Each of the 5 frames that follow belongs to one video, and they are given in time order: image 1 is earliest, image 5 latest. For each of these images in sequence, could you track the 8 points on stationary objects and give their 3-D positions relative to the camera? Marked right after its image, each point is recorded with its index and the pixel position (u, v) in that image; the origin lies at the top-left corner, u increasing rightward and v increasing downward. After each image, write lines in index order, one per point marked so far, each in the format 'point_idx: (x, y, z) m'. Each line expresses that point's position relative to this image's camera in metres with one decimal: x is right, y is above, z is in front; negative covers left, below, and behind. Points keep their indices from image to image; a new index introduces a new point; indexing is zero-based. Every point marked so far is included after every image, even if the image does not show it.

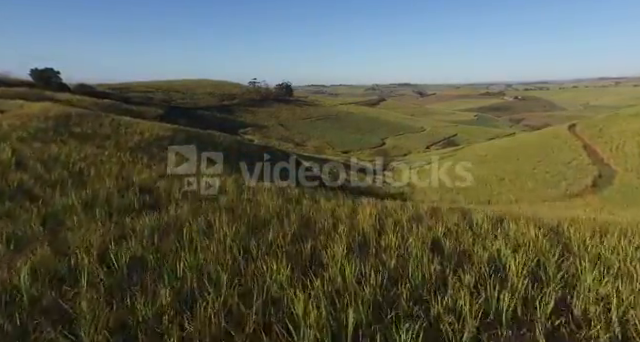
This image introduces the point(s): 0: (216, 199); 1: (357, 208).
0: (-2.4, -0.6, +7.9) m
1: (+0.8, -0.9, +7.9) m
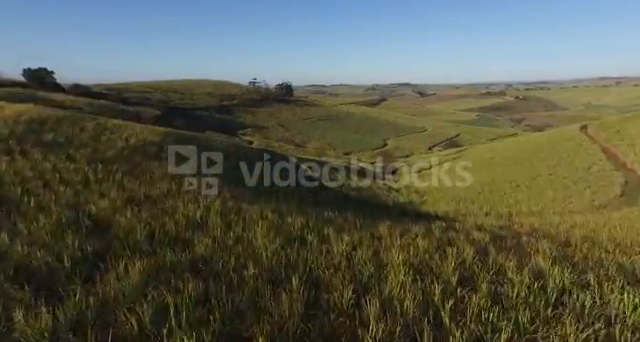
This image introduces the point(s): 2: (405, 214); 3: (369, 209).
0: (-2.2, -1.2, +5.9) m
1: (+1.0, -1.4, +5.9) m
2: (+4.6, -2.5, +19.4) m
3: (+2.5, -2.1, +18.5) m
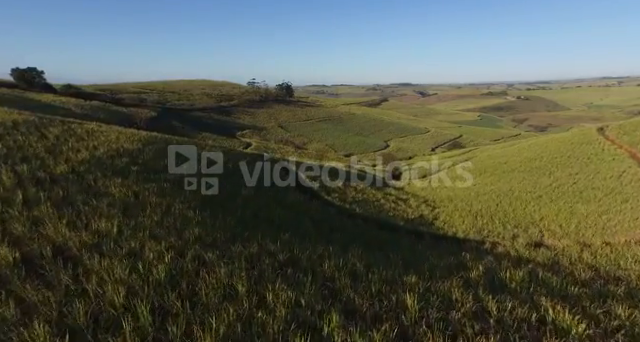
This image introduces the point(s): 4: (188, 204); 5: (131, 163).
0: (-2.2, -1.9, +3.0) m
1: (+1.0, -2.1, +3.0) m
2: (+4.6, -3.2, +16.4) m
3: (+2.5, -2.8, +15.6) m
4: (-4.7, -1.2, +12.3) m
5: (-9.4, +0.4, +17.2) m
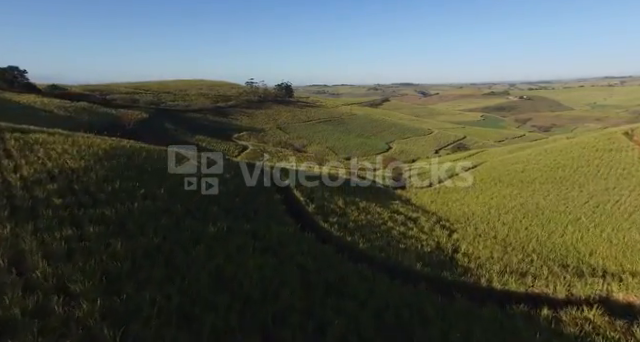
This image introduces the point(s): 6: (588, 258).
0: (-2.6, -3.0, -1.3) m
1: (+0.7, -3.3, -1.4) m
2: (+4.3, -4.3, +12.1) m
3: (+2.2, -4.0, +11.3) m
4: (-5.0, -2.3, +8.0) m
5: (-9.7, -0.7, +12.9) m
6: (+13.2, -4.3, +17.0) m
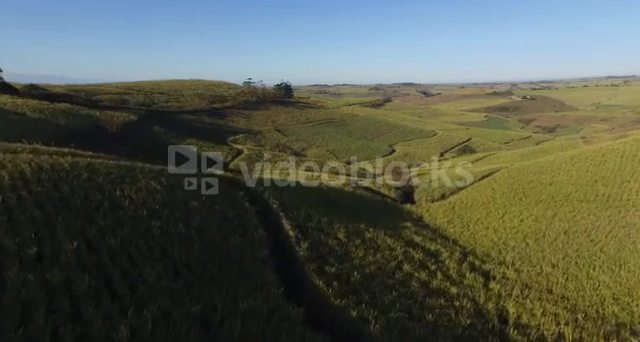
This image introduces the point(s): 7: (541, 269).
0: (-2.9, -4.5, -7.0) m
1: (+0.3, -4.7, -7.0) m
2: (+4.0, -5.7, +6.4) m
3: (+1.9, -5.4, +5.6) m
4: (-5.3, -3.8, +2.3) m
5: (-10.0, -2.2, +7.2) m
6: (+12.9, -5.7, +11.3) m
7: (+12.2, -5.3, +19.1) m
